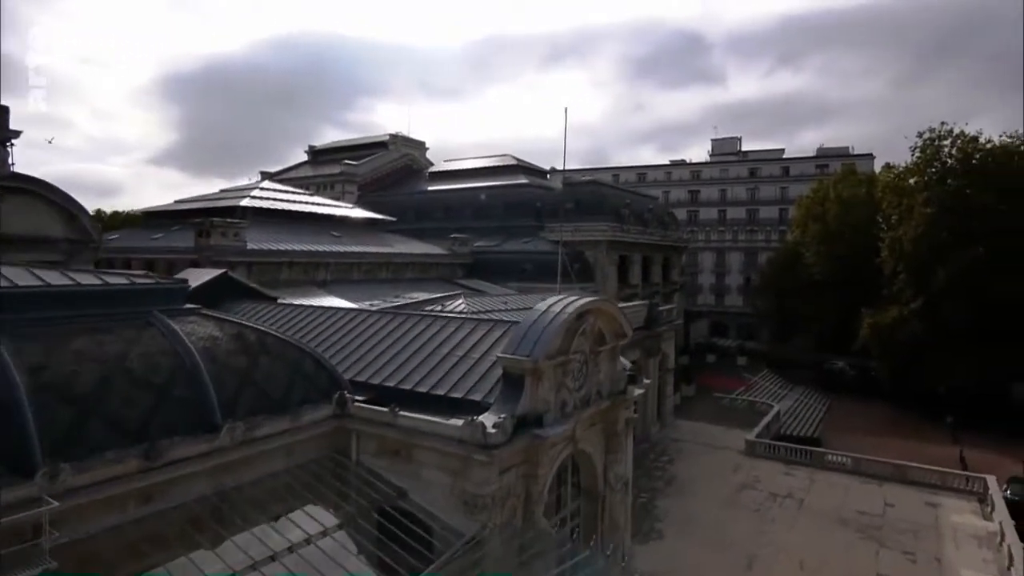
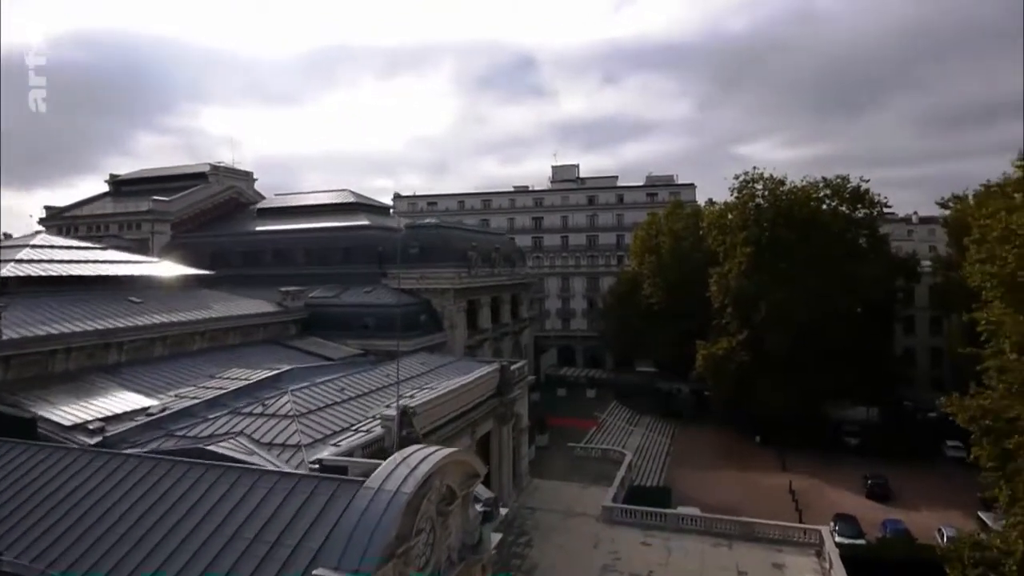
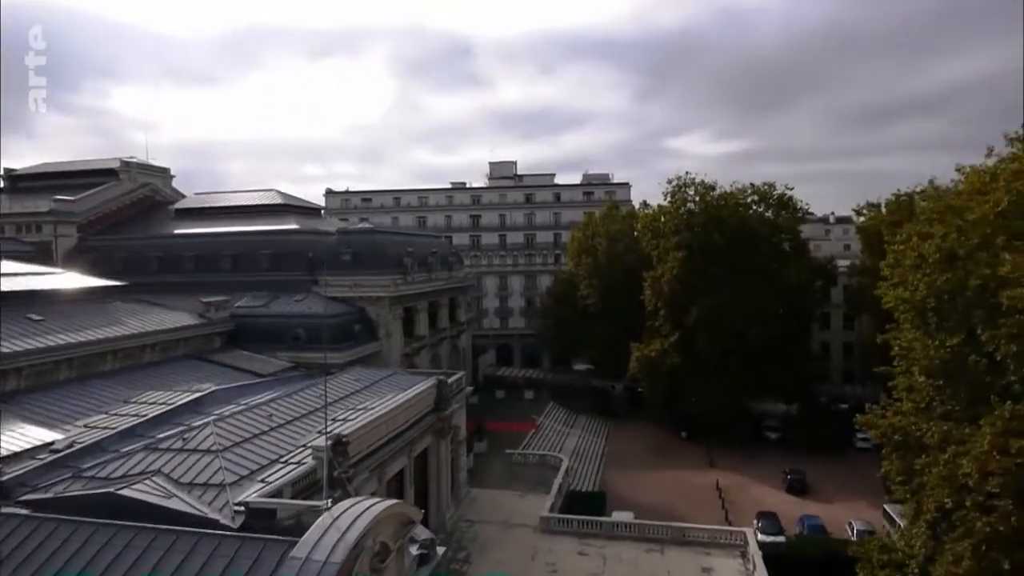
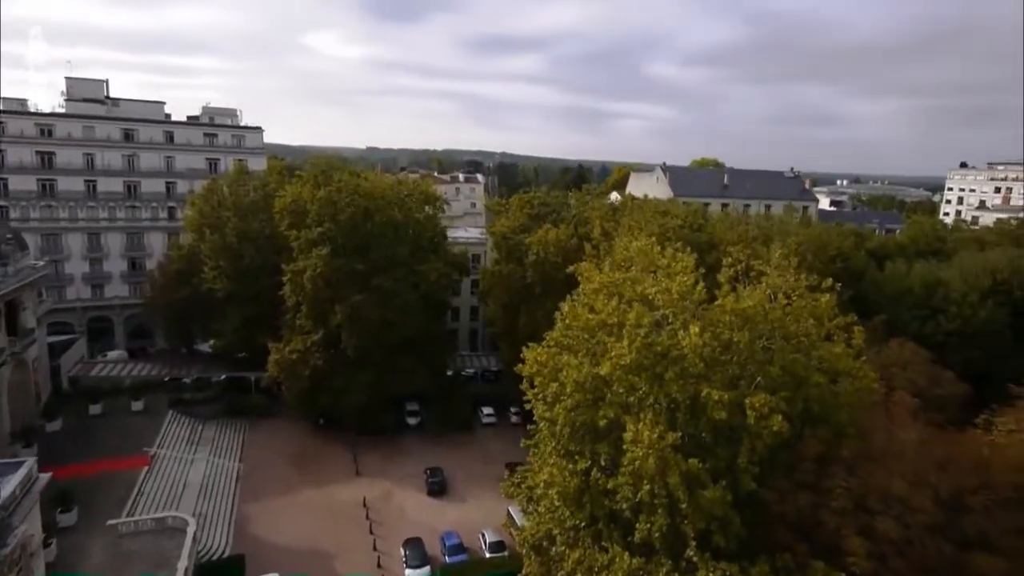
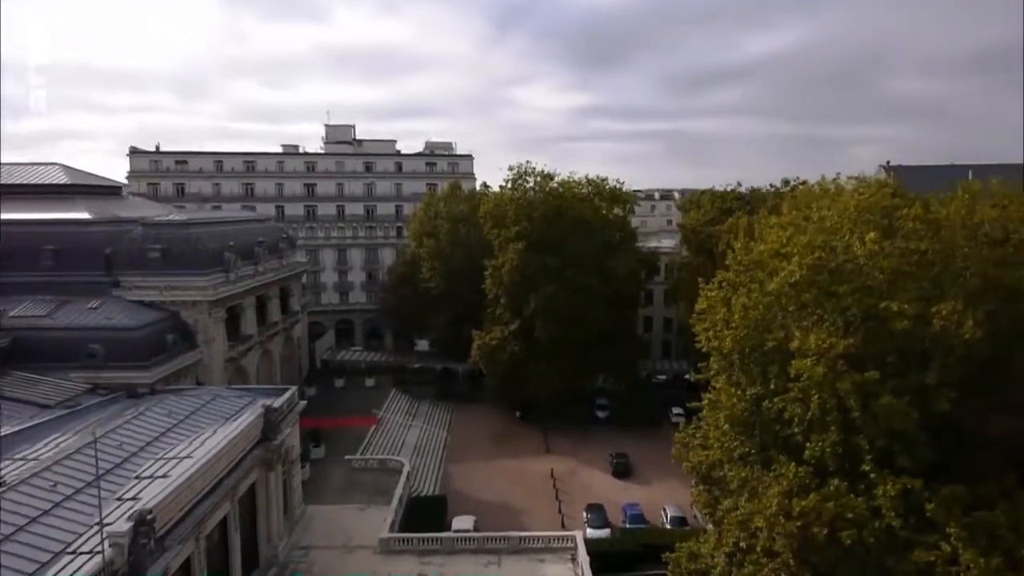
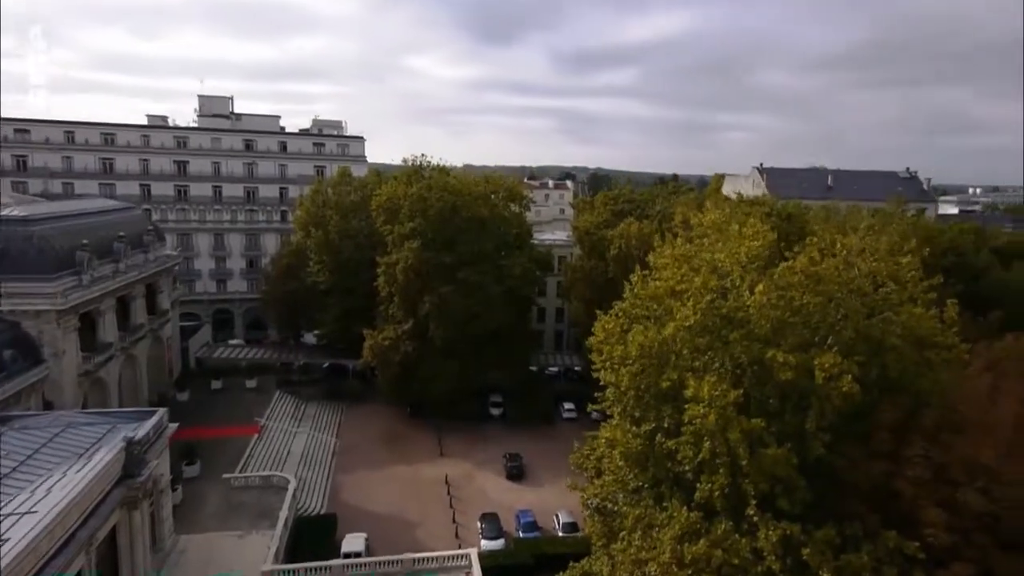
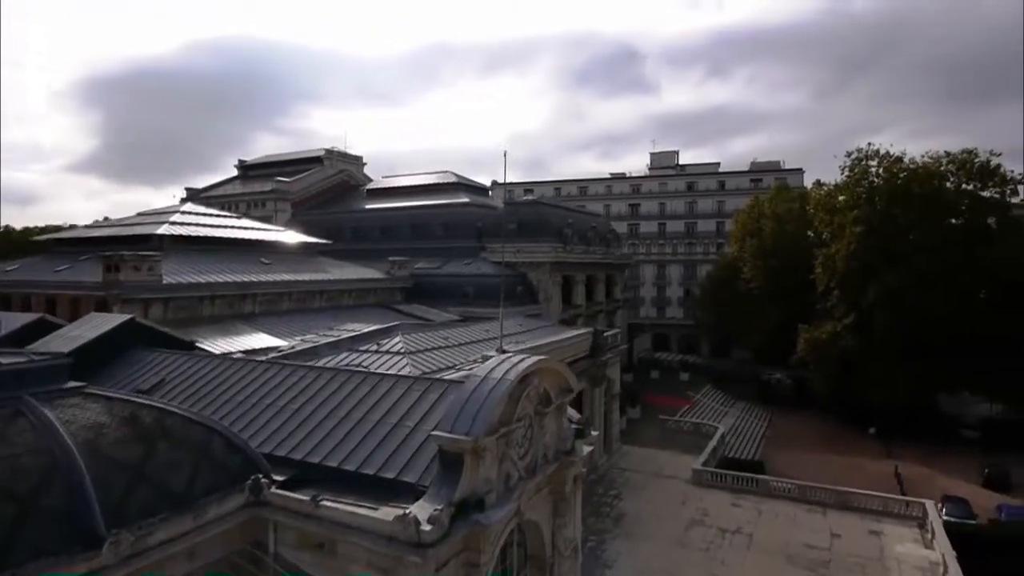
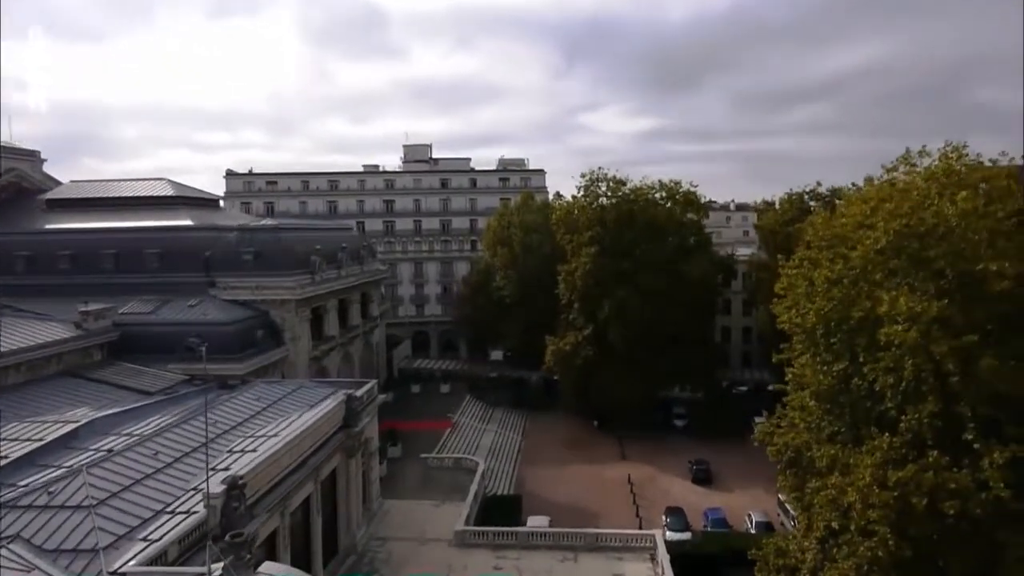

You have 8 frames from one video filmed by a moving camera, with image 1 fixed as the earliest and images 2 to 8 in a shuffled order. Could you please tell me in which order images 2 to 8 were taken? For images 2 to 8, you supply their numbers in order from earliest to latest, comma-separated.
7, 2, 3, 8, 5, 6, 4
